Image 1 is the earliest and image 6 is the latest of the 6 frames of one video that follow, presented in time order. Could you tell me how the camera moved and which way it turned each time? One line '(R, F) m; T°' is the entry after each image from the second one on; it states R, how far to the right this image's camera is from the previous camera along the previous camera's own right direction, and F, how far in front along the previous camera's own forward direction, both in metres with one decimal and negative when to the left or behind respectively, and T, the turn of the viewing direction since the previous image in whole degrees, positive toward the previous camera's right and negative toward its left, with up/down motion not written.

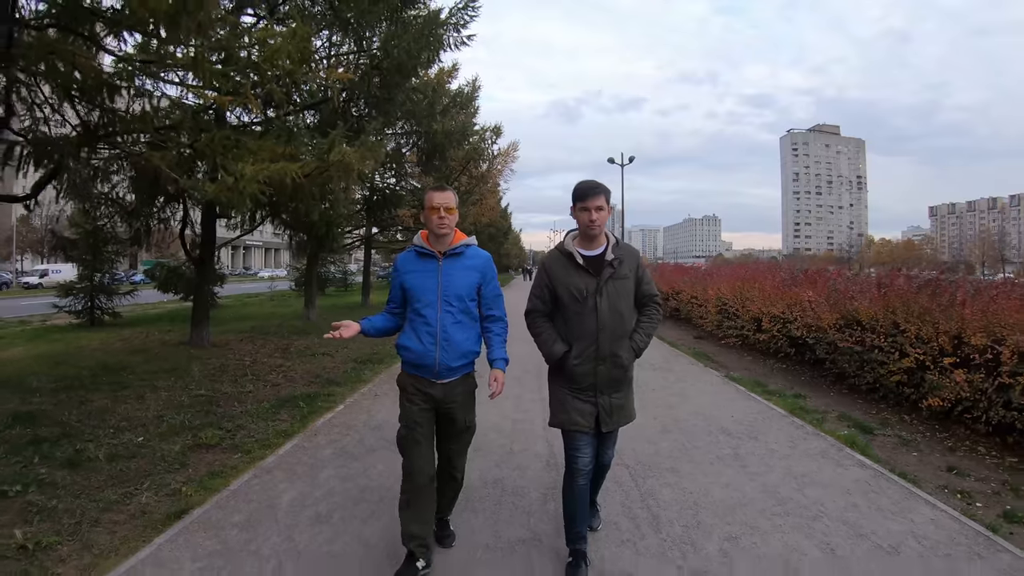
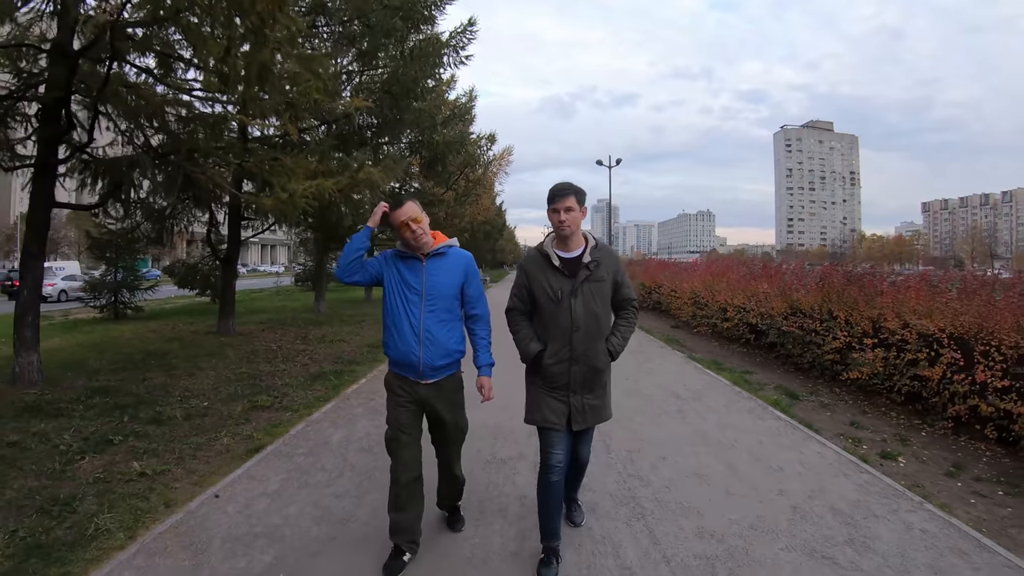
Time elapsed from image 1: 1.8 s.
(0.0, -1.1) m; 0°
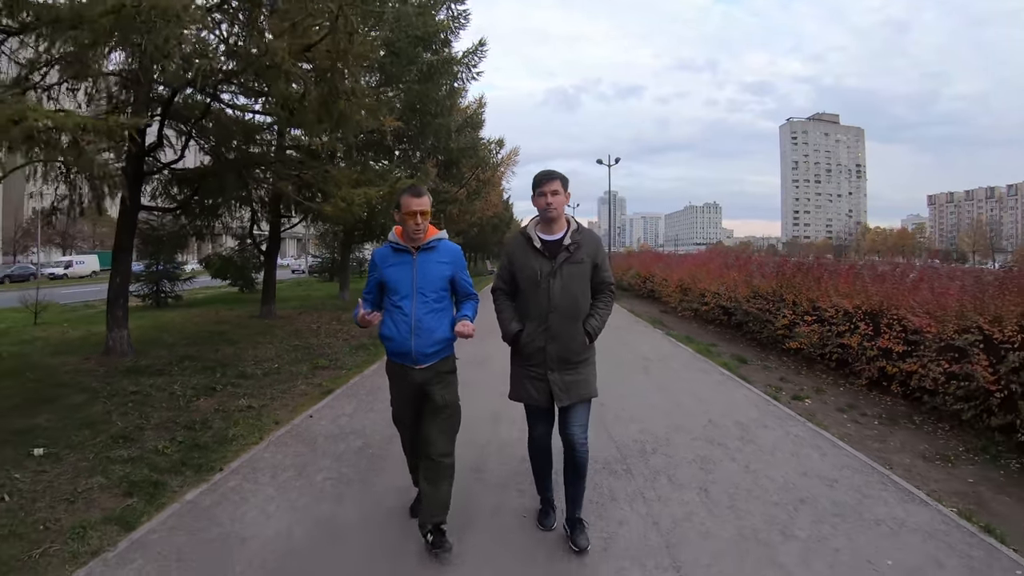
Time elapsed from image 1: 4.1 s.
(0.0, -1.6) m; -1°
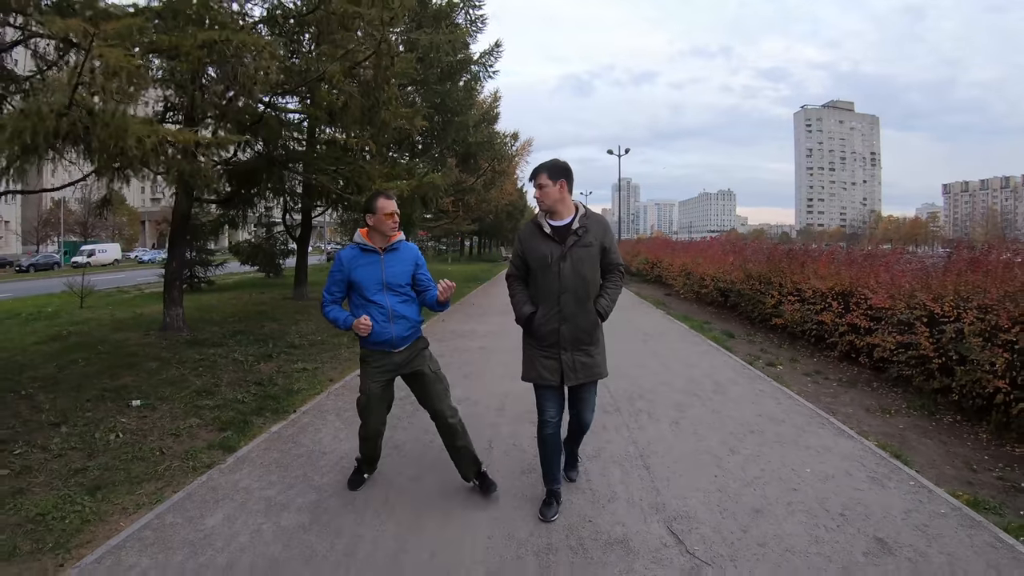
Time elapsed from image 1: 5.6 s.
(0.0, -1.0) m; -1°
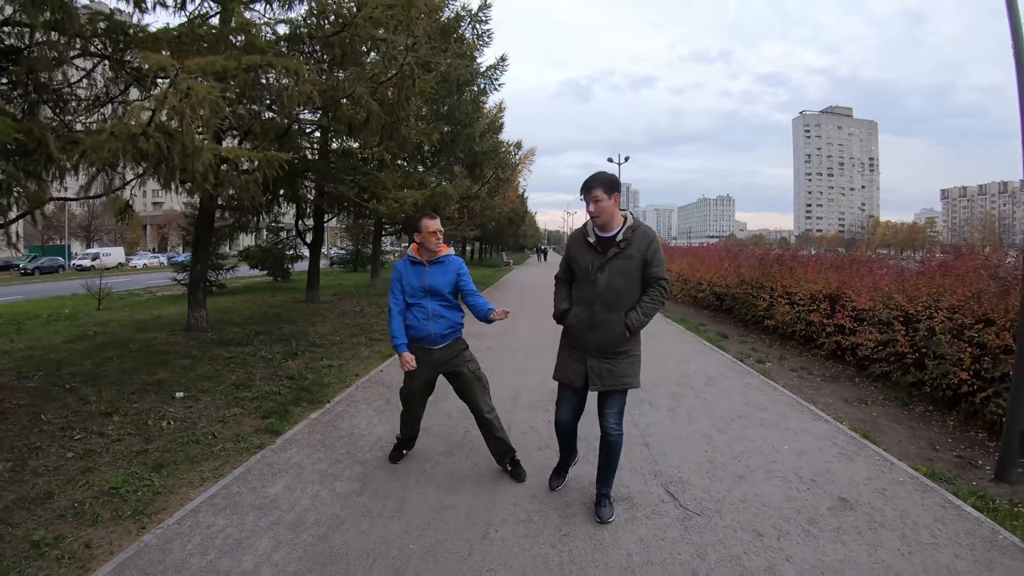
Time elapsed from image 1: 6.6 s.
(-0.1, -0.6) m; 0°
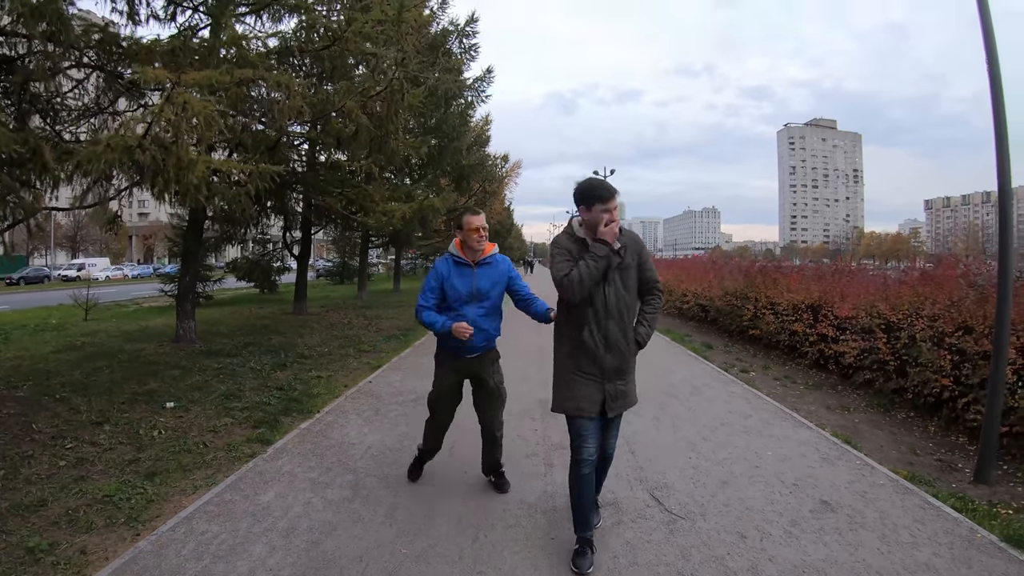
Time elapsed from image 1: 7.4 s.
(0.0, -0.1) m; +1°
